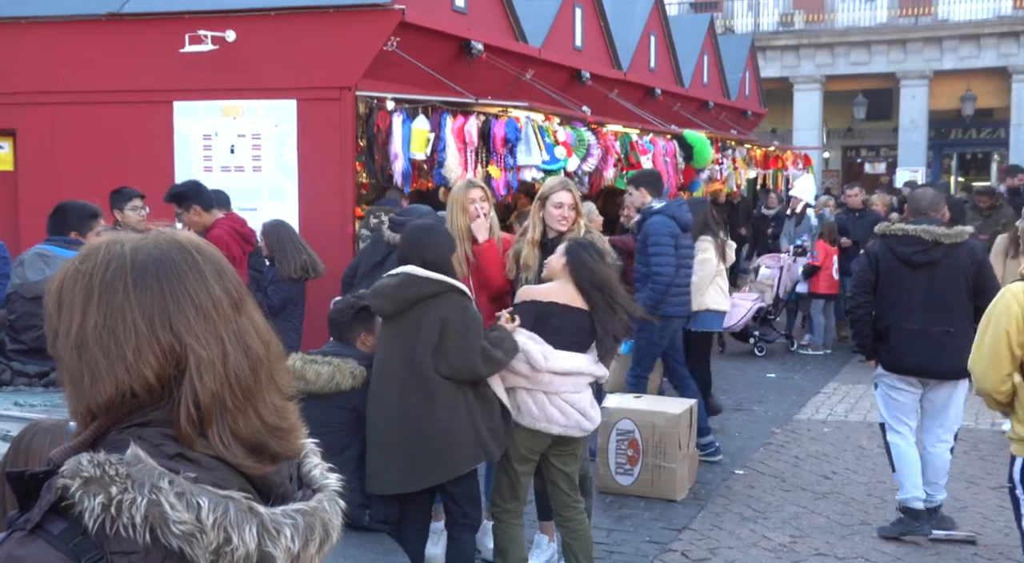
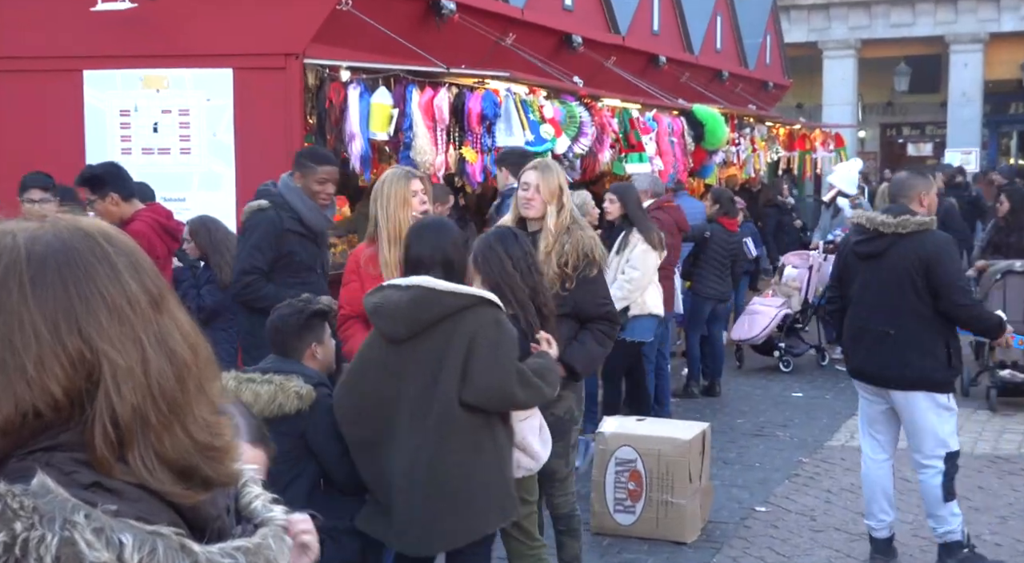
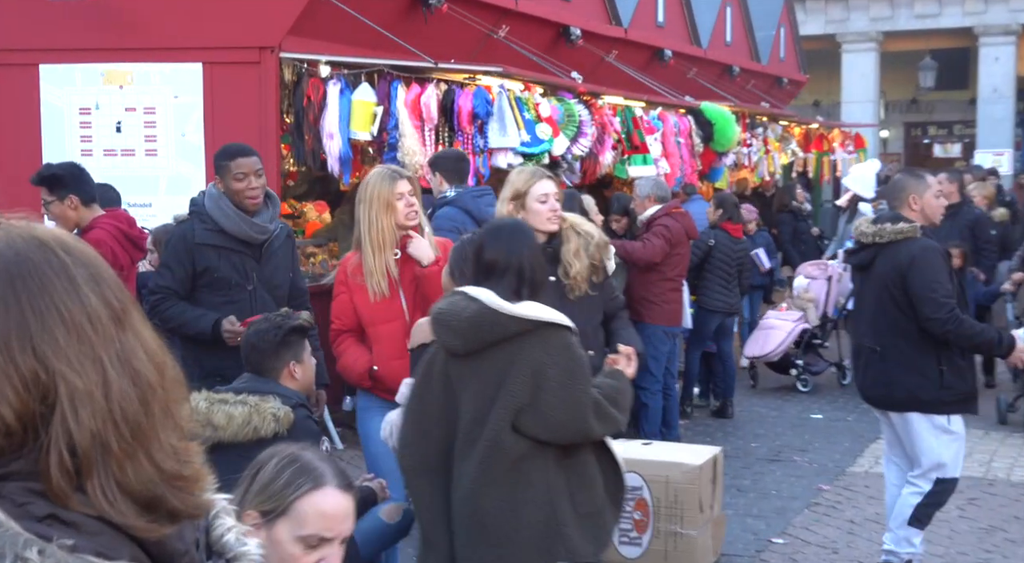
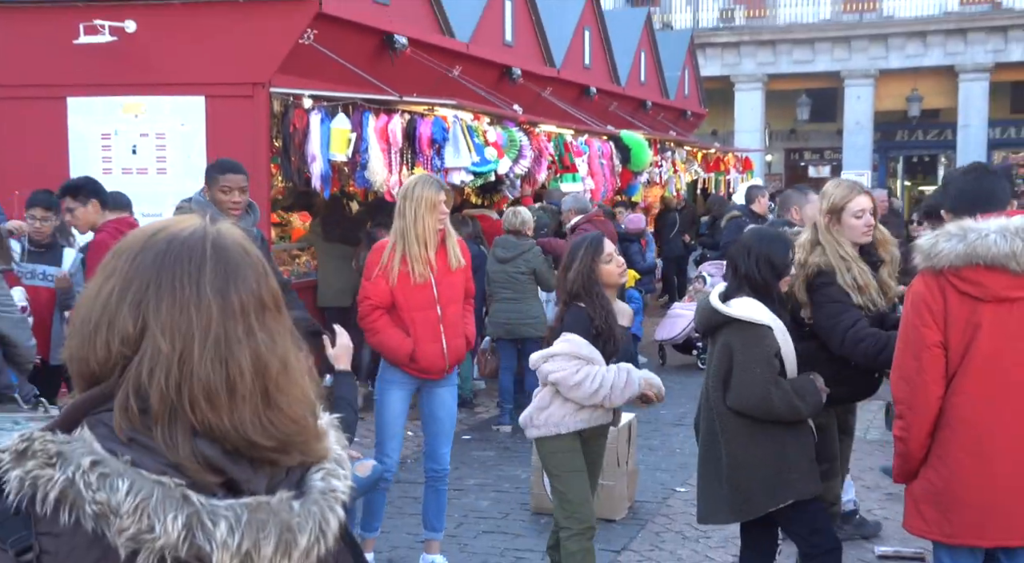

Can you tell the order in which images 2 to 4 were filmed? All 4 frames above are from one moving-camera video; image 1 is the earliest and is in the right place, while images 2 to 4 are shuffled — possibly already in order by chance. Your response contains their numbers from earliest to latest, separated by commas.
2, 3, 4
